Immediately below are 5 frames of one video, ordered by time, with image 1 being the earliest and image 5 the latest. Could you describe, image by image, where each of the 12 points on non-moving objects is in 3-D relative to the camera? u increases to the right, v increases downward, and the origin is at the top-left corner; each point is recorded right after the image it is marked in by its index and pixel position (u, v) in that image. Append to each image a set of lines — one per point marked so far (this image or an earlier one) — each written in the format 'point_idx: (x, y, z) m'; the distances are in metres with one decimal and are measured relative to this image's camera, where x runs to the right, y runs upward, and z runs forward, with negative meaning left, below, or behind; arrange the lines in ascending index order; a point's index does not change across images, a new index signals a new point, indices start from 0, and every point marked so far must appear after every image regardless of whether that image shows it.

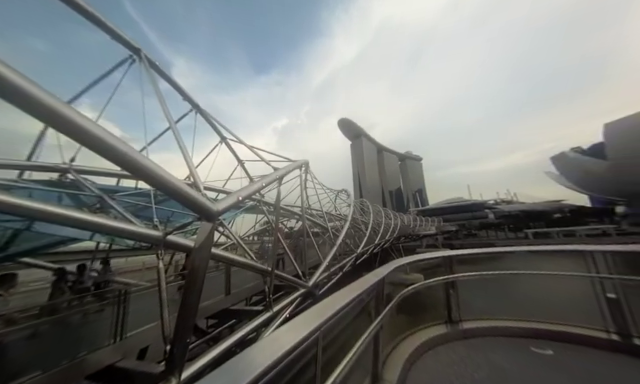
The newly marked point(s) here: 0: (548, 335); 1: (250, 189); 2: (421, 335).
0: (+3.1, -2.0, +2.8) m
1: (-1.4, +0.1, +4.1) m
2: (+1.4, -2.0, +2.8) m
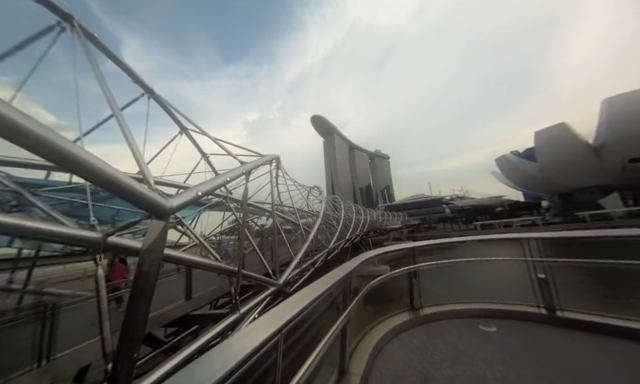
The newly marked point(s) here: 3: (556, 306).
0: (+2.7, -1.9, +3.1) m
1: (-2.0, +0.1, +3.7) m
2: (+1.0, -1.9, +2.9) m
3: (+3.4, -1.6, +2.9) m
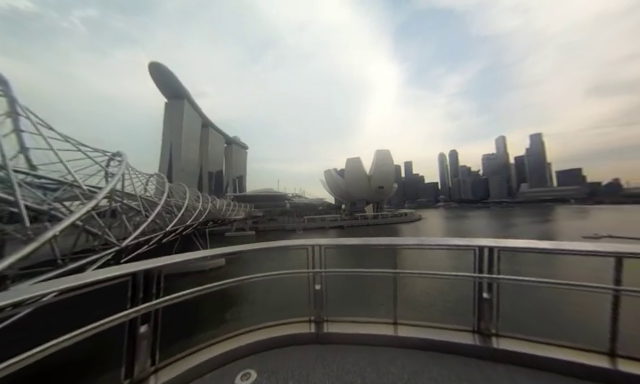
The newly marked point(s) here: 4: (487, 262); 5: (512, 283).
0: (-0.7, -1.8, +2.4) m
1: (-4.2, +0.9, -0.1) m
2: (-1.8, -1.6, +1.1) m
3: (+0.1, -1.7, +2.7) m
4: (+2.0, -0.8, +2.4) m
5: (+2.2, -1.0, +2.3) m
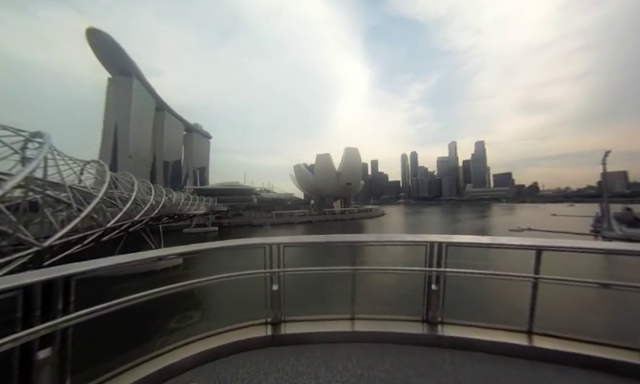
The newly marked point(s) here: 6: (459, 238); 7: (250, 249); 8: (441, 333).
0: (-1.2, -1.7, +2.2) m
1: (-4.2, +0.9, -0.9) m
2: (-2.1, -1.6, +0.7) m
3: (-0.5, -1.6, +2.6) m
4: (+1.5, -0.8, +2.6) m
5: (+1.7, -1.0, +2.5) m
6: (+1.7, -0.6, +2.5) m
7: (-0.9, -0.7, +2.7) m
8: (+1.4, -1.7, +2.4) m
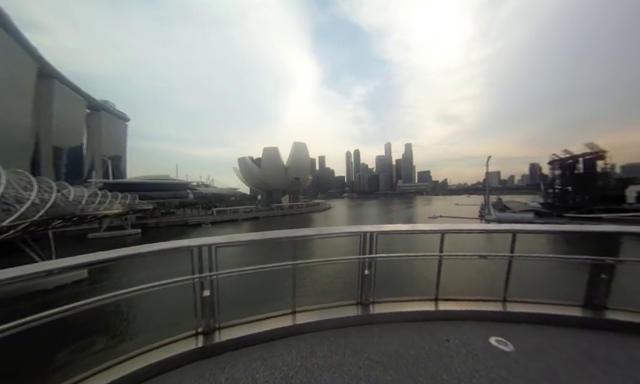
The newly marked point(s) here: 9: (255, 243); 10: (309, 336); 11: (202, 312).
0: (-1.8, -1.7, +1.8) m
1: (-3.9, +0.9, -2.1) m
2: (-2.3, -1.6, +0.2) m
3: (-1.2, -1.6, +2.4) m
4: (+0.7, -0.7, +2.9) m
5: (+0.9, -1.0, +2.9) m
6: (+0.9, -0.5, +2.9) m
7: (-1.7, -0.7, +2.3) m
8: (+0.7, -1.6, +2.7) m
9: (-0.9, -0.7, +2.6) m
10: (-0.1, -1.7, +2.5) m
11: (-1.4, -1.4, +2.4) m
